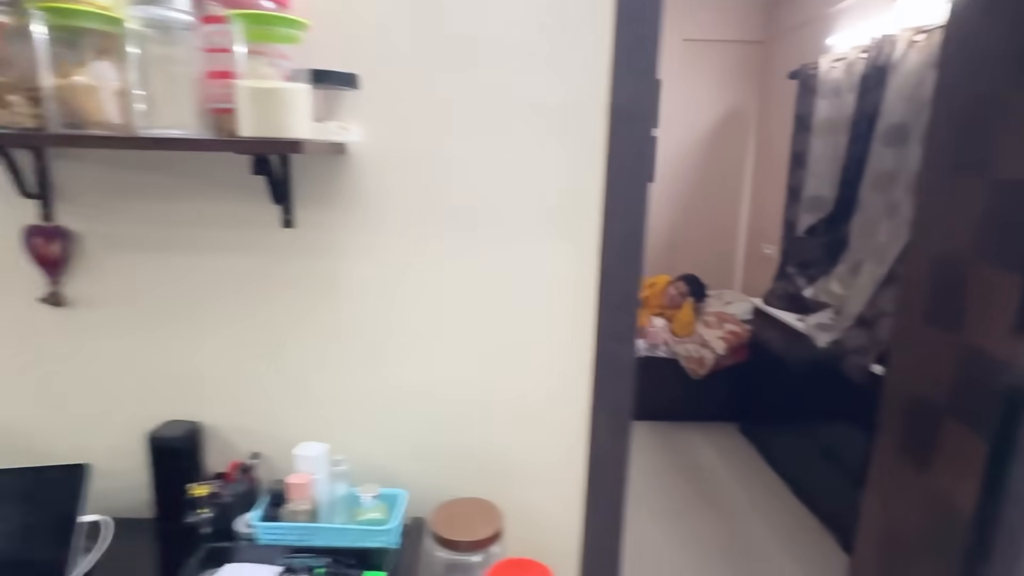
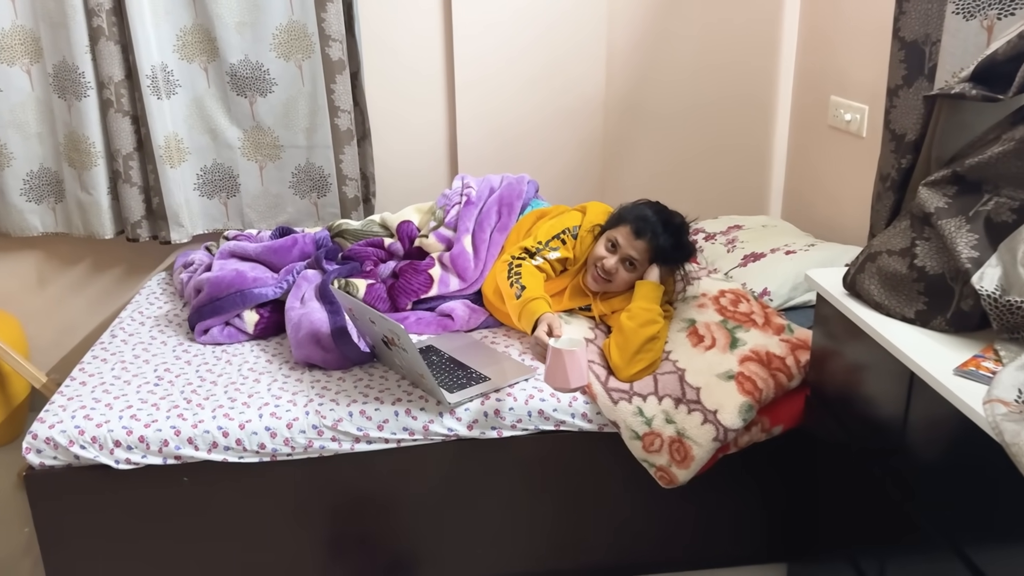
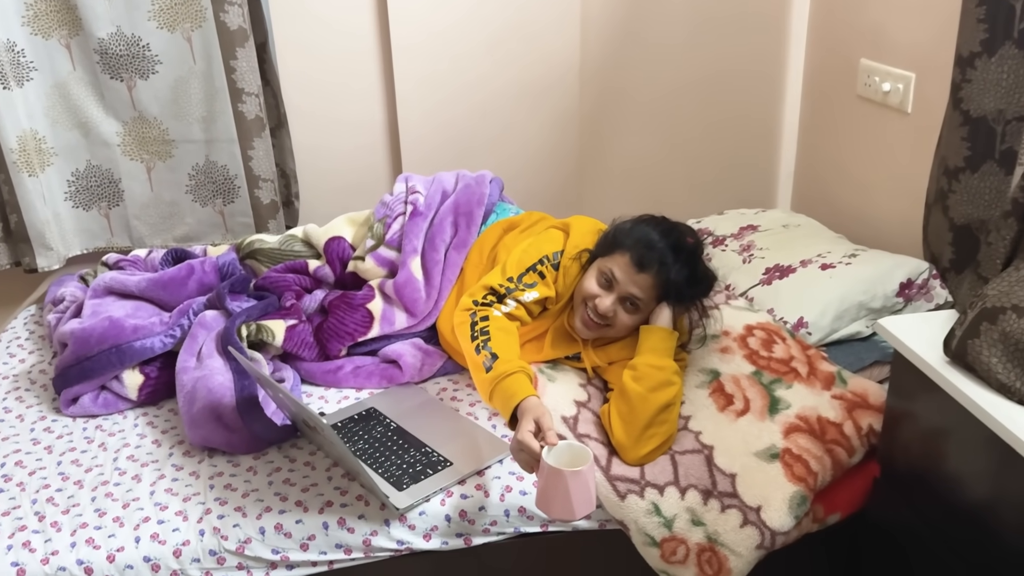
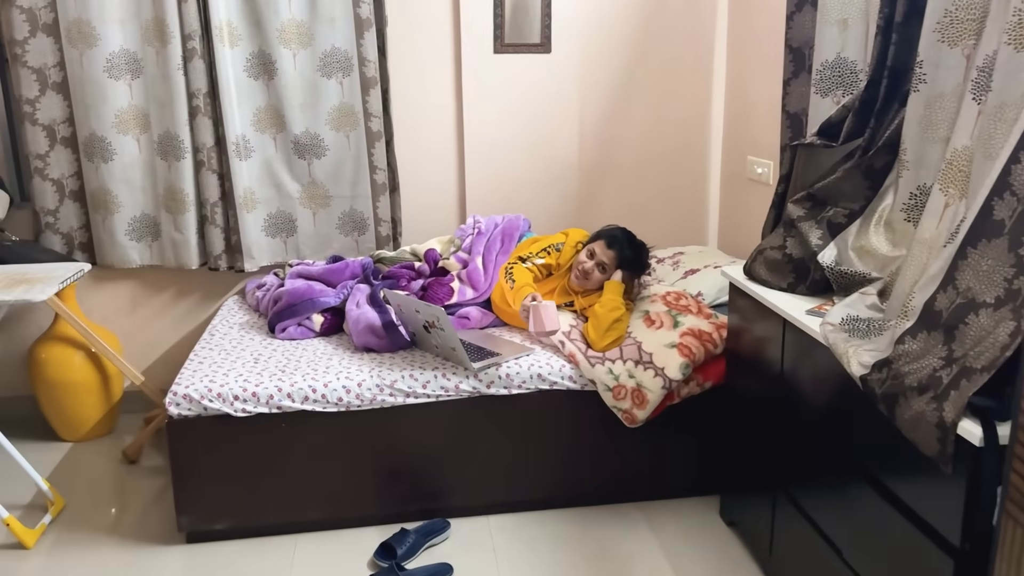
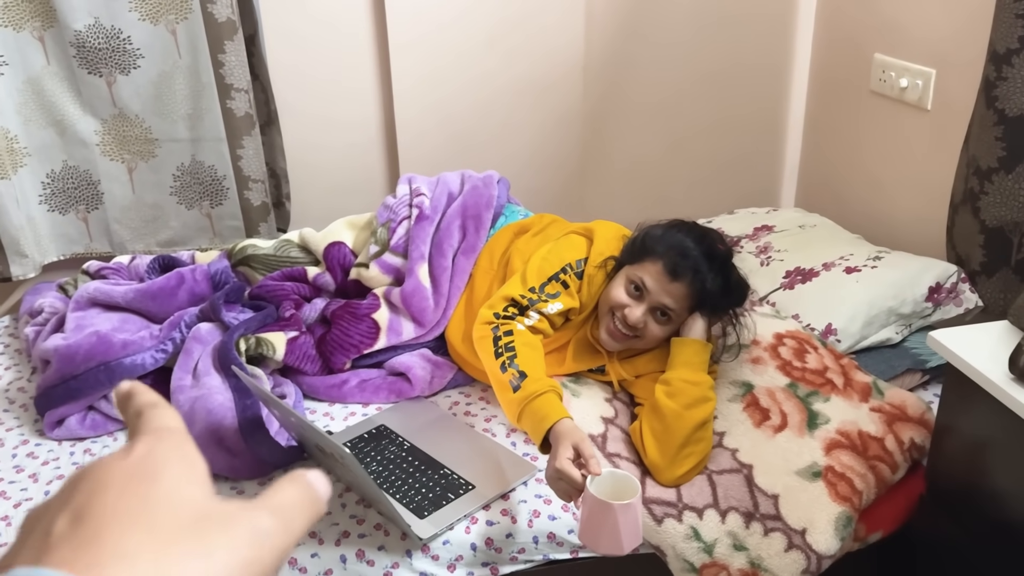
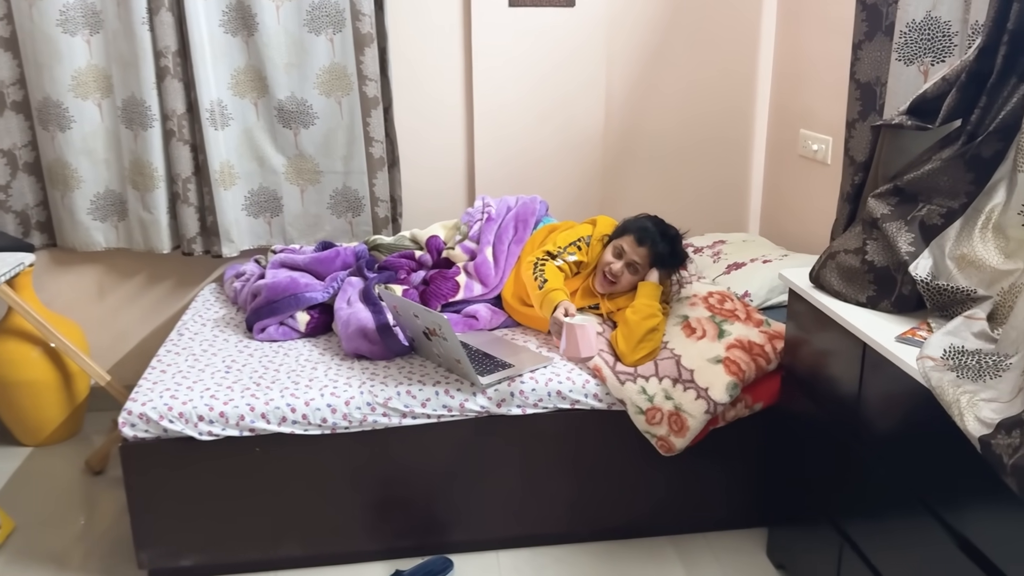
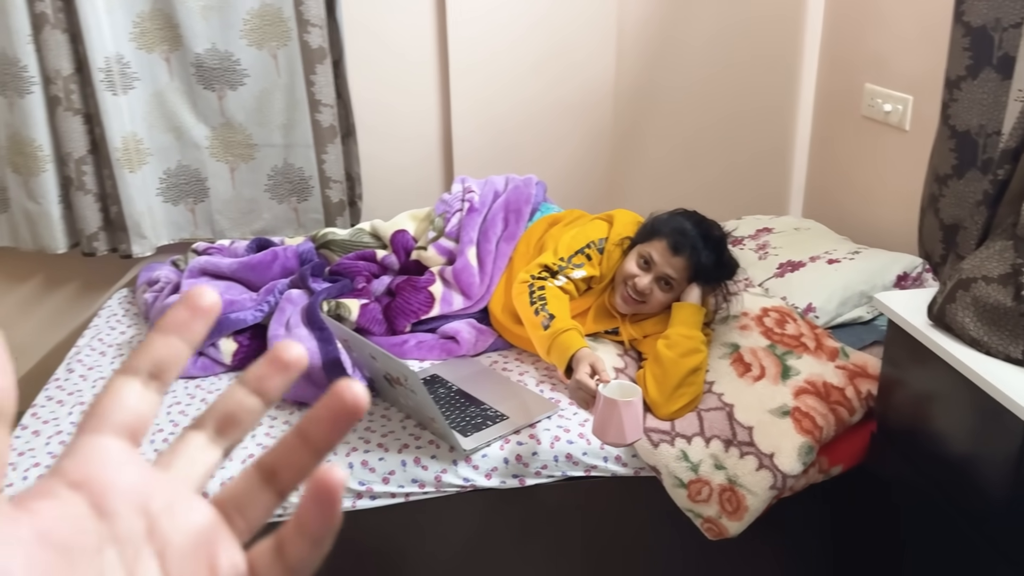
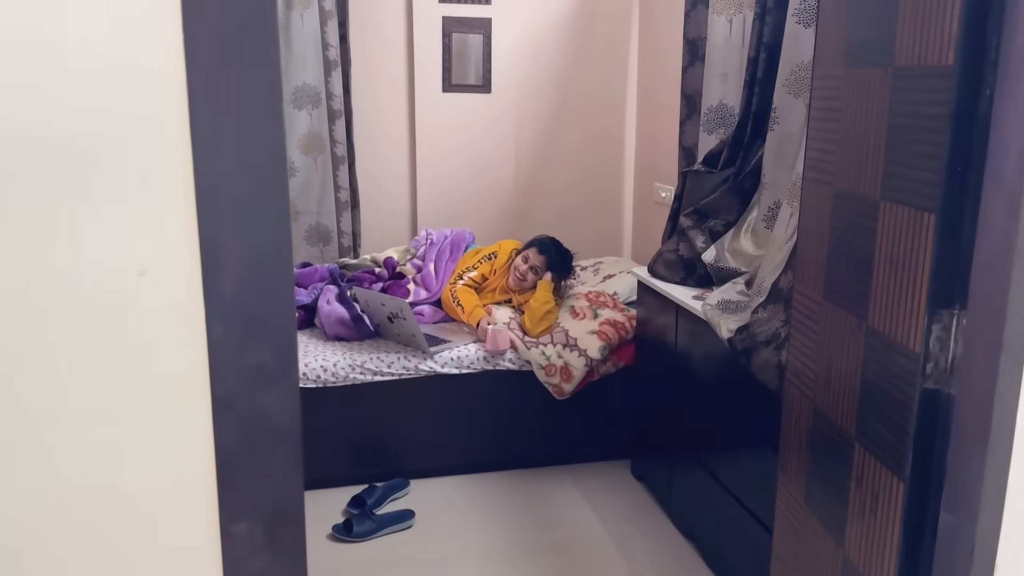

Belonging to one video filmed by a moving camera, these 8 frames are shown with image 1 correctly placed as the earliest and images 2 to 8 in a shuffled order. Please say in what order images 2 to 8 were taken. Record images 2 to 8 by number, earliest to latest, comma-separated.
8, 4, 6, 2, 7, 3, 5
